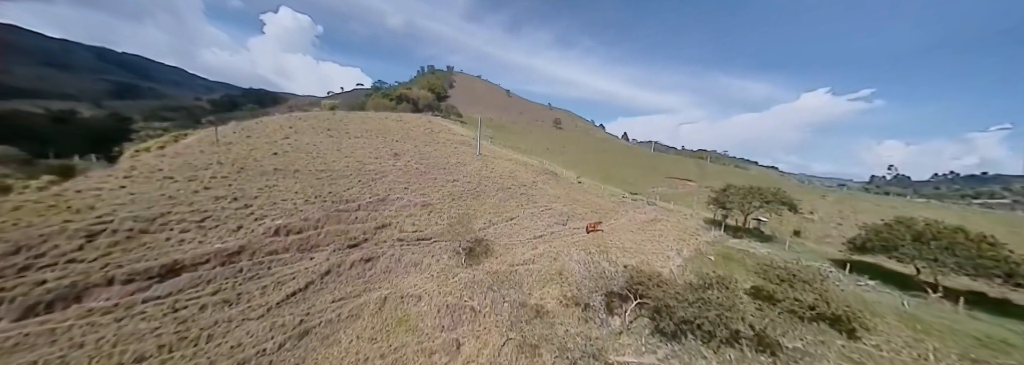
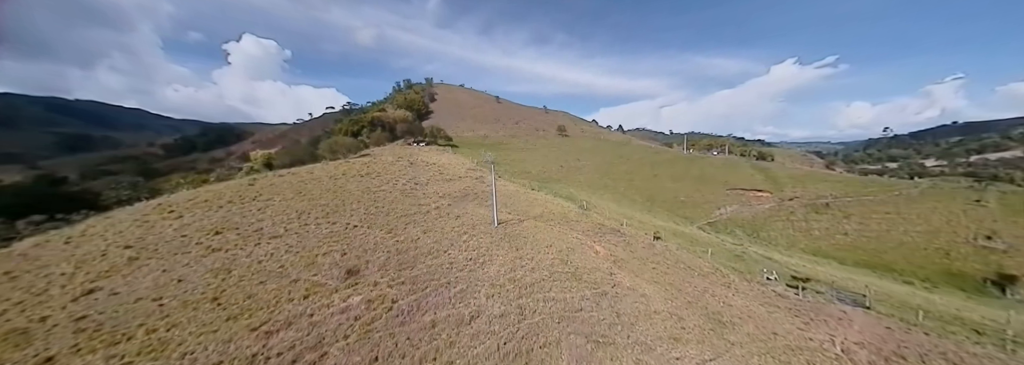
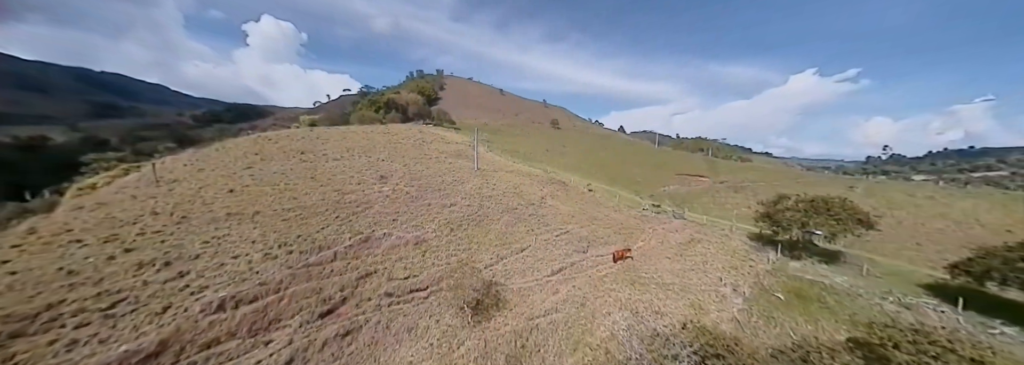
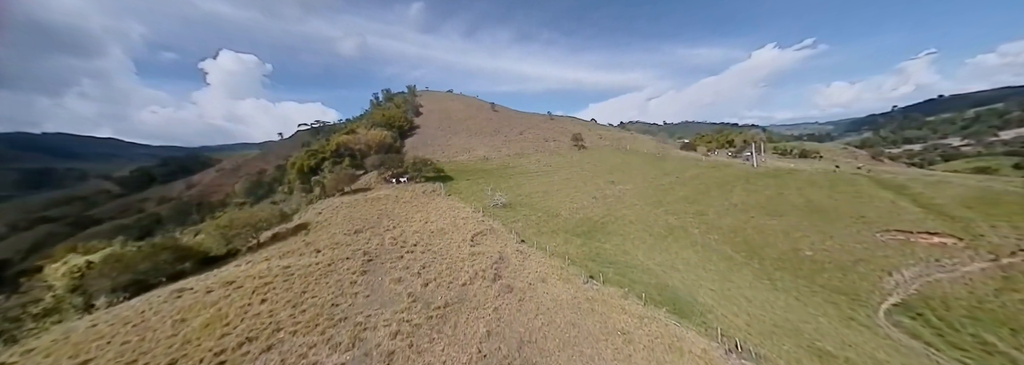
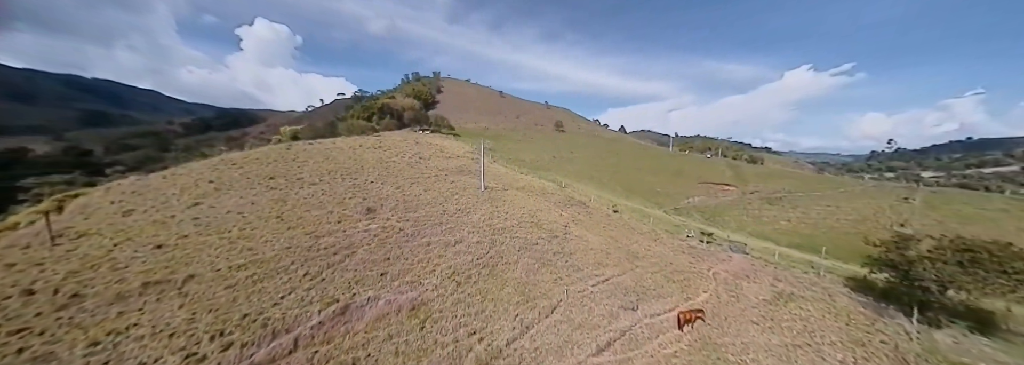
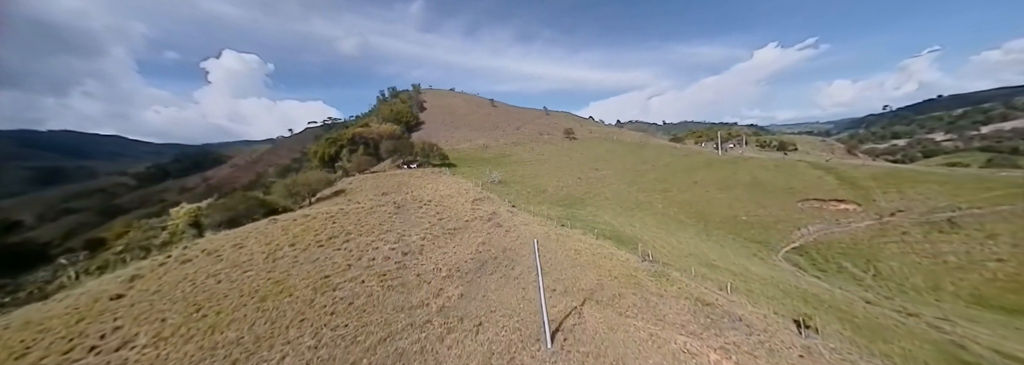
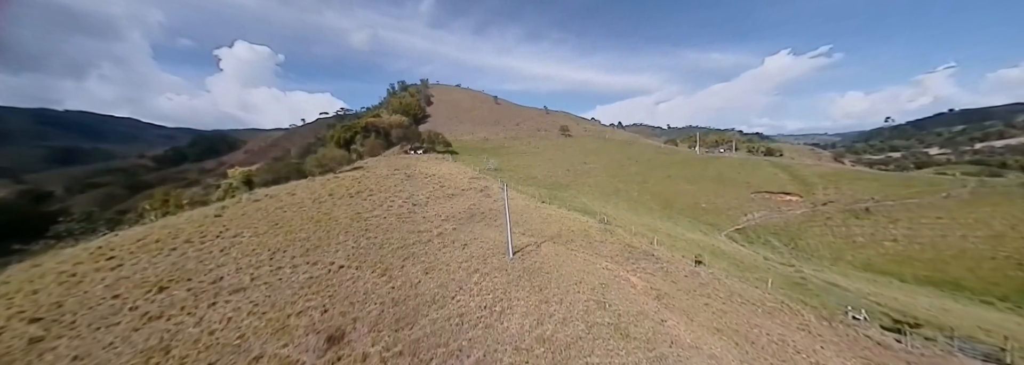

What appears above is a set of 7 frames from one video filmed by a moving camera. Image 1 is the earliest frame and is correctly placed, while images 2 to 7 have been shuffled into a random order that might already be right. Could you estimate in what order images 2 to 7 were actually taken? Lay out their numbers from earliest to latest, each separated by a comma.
3, 5, 2, 7, 6, 4
